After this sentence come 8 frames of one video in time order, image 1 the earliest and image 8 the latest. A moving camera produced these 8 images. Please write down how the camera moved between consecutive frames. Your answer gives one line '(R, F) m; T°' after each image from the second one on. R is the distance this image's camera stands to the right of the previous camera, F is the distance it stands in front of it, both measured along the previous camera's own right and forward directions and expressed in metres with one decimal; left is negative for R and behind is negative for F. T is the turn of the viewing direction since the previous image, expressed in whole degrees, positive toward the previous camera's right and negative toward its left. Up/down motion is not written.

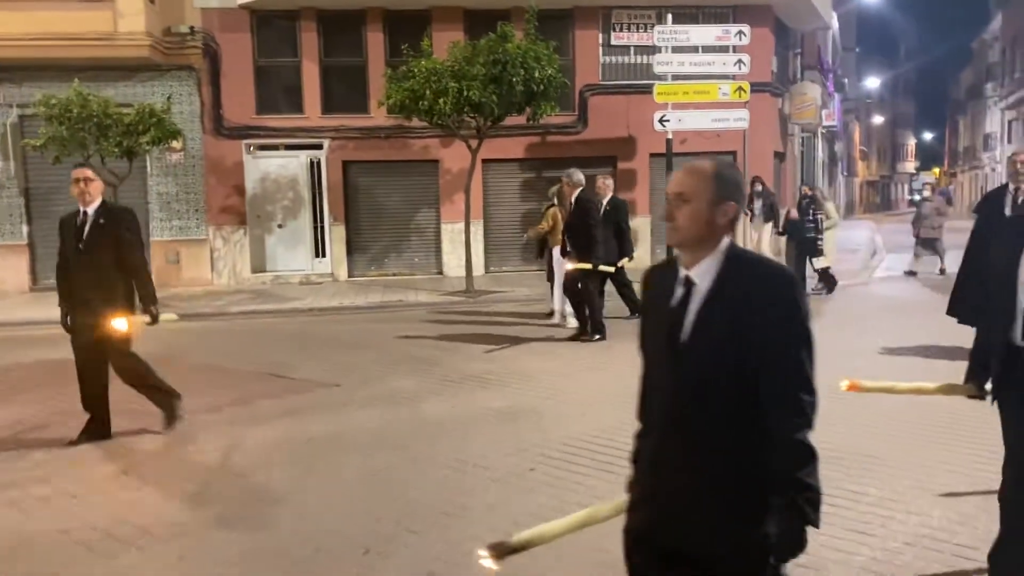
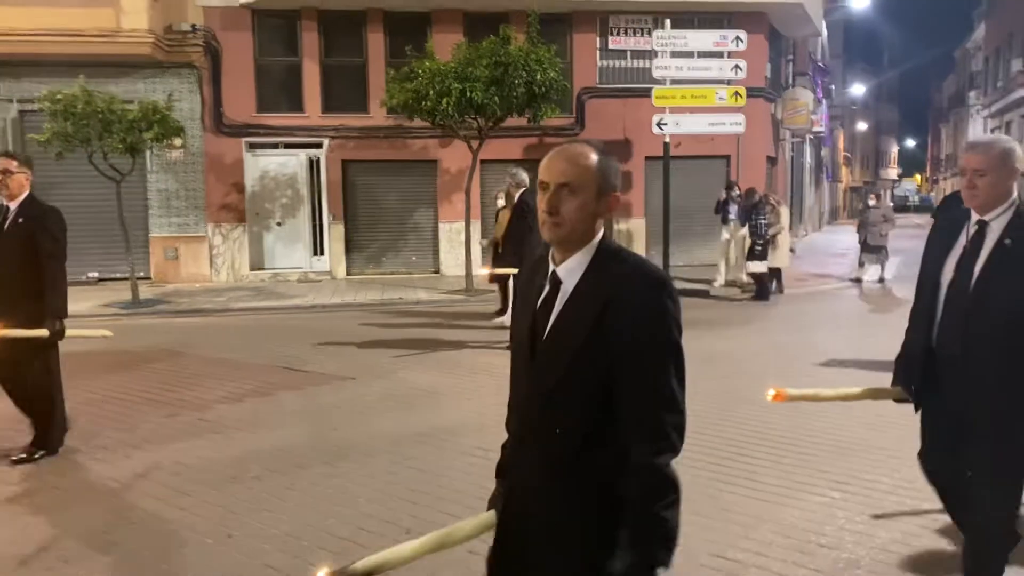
(-0.3, -0.2) m; +1°
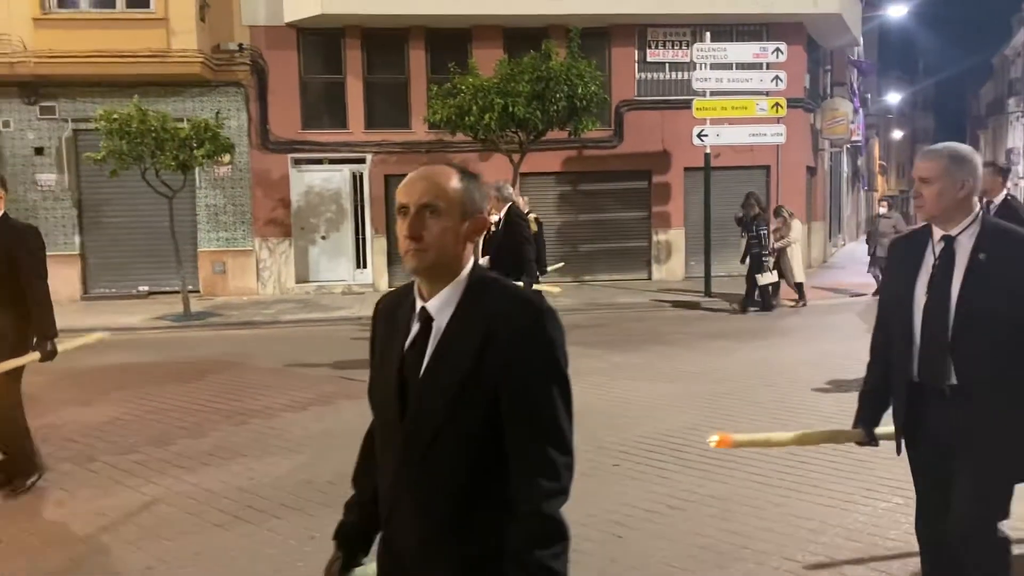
(-0.2, -0.2) m; -2°
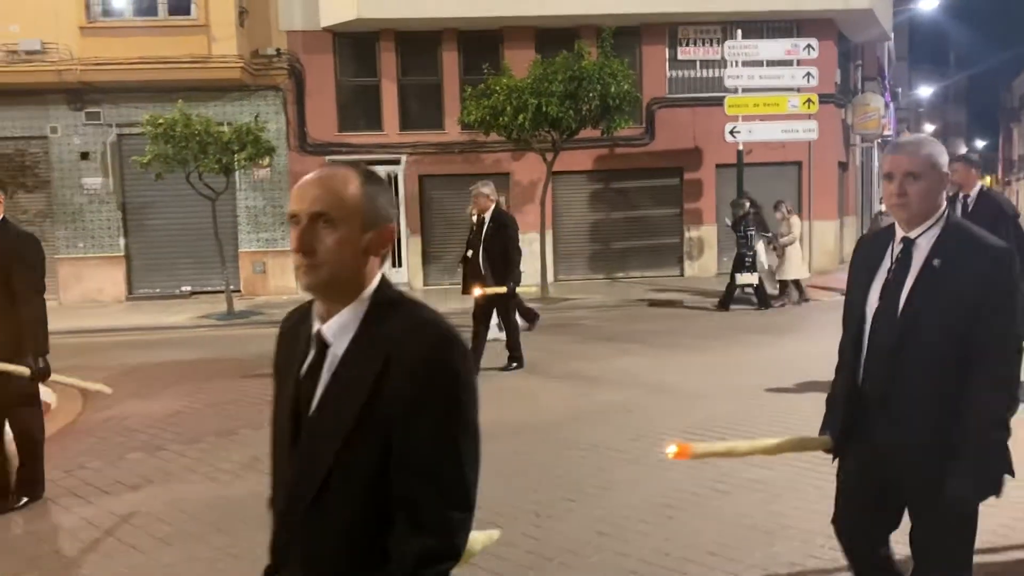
(-0.1, -0.2) m; -2°
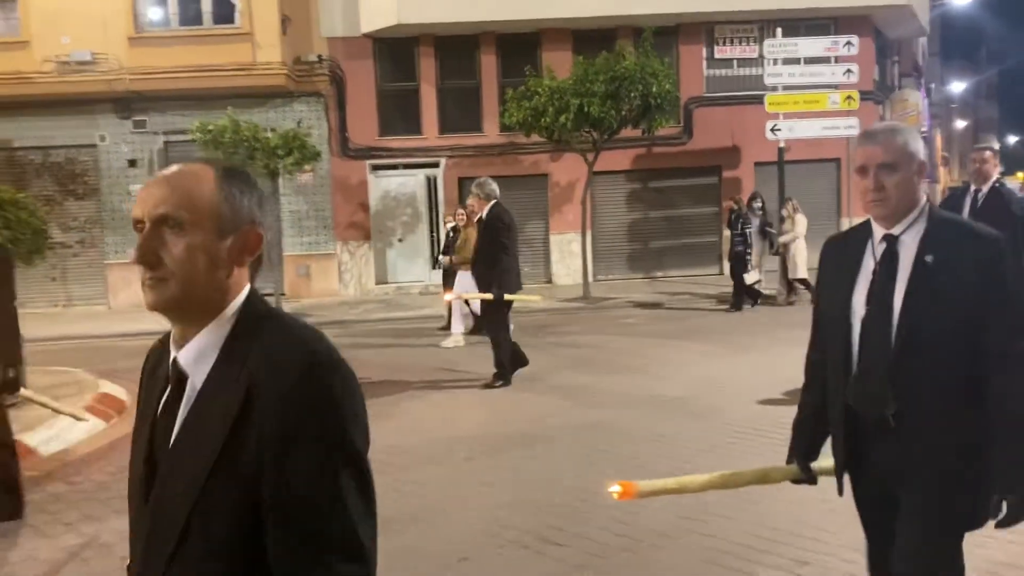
(-0.3, -0.2) m; -2°
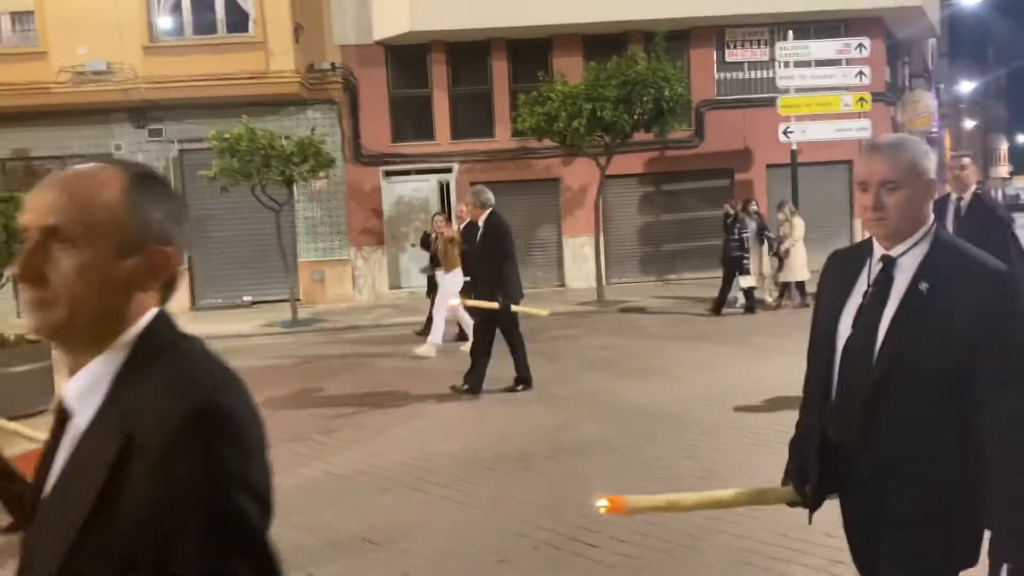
(-0.1, -0.1) m; 0°
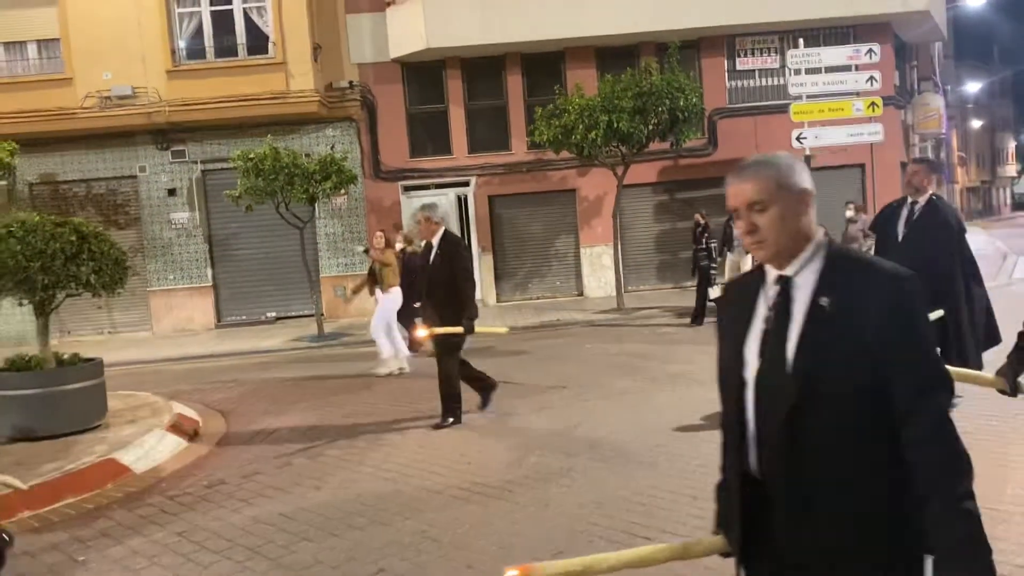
(-0.2, -0.3) m; 0°
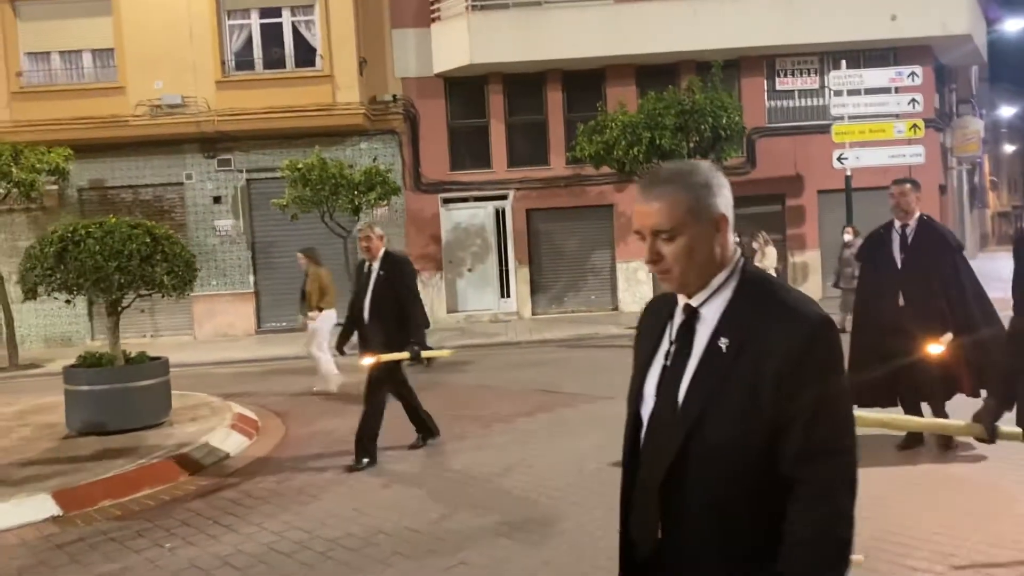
(-0.3, -0.2) m; -1°
